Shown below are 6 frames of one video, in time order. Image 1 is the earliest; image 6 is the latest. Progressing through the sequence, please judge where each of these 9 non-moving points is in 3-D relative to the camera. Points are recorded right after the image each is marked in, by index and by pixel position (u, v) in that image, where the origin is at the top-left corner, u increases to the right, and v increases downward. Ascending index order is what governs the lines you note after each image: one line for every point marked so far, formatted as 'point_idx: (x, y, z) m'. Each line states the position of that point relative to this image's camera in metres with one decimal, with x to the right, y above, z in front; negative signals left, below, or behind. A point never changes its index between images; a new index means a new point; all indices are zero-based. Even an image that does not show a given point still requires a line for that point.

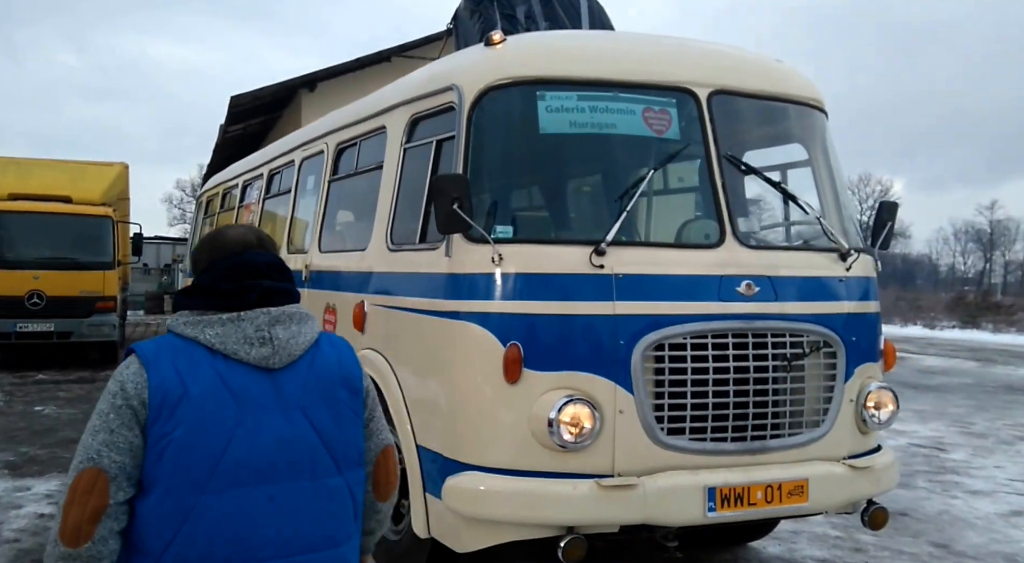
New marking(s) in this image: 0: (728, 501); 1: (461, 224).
0: (+0.9, -0.9, +3.6) m
1: (-0.3, +0.3, +3.7) m
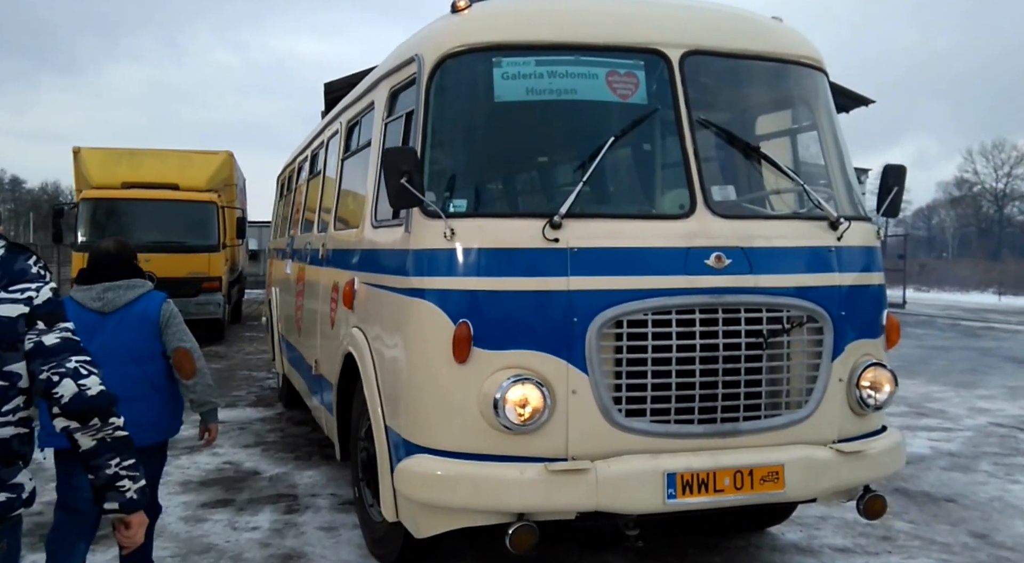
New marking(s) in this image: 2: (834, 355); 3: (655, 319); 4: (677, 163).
0: (+0.7, -0.8, +3.3) m
1: (-0.5, +0.4, +3.6) m
2: (+1.4, -0.3, +3.7) m
3: (+0.6, -0.2, +3.4) m
4: (+0.7, +0.5, +3.8) m
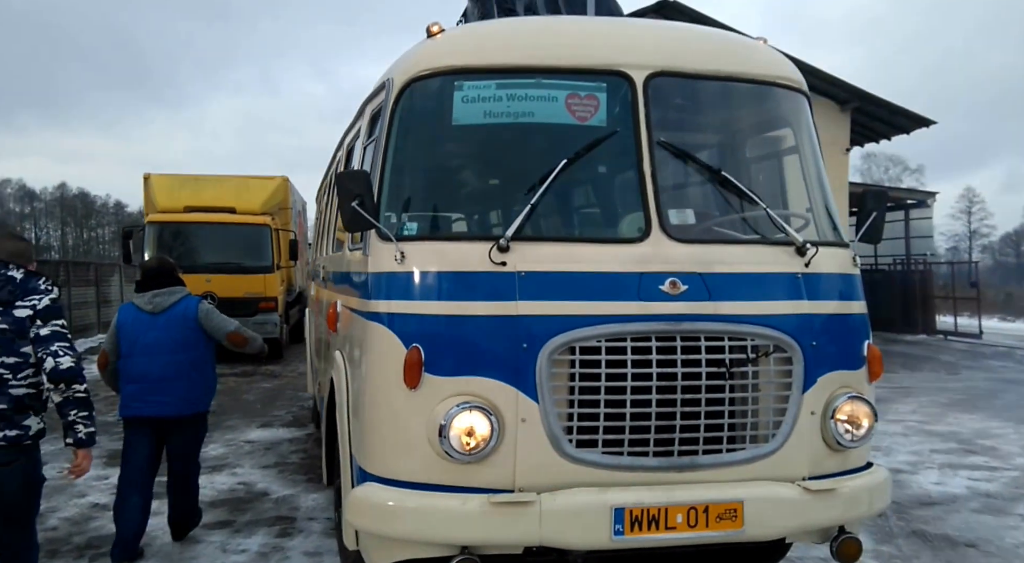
0: (+0.5, -0.9, +3.2) m
1: (-0.6, +0.3, +3.6) m
2: (+1.2, -0.4, +3.5) m
3: (+0.4, -0.3, +3.3) m
4: (+0.5, +0.4, +3.7) m
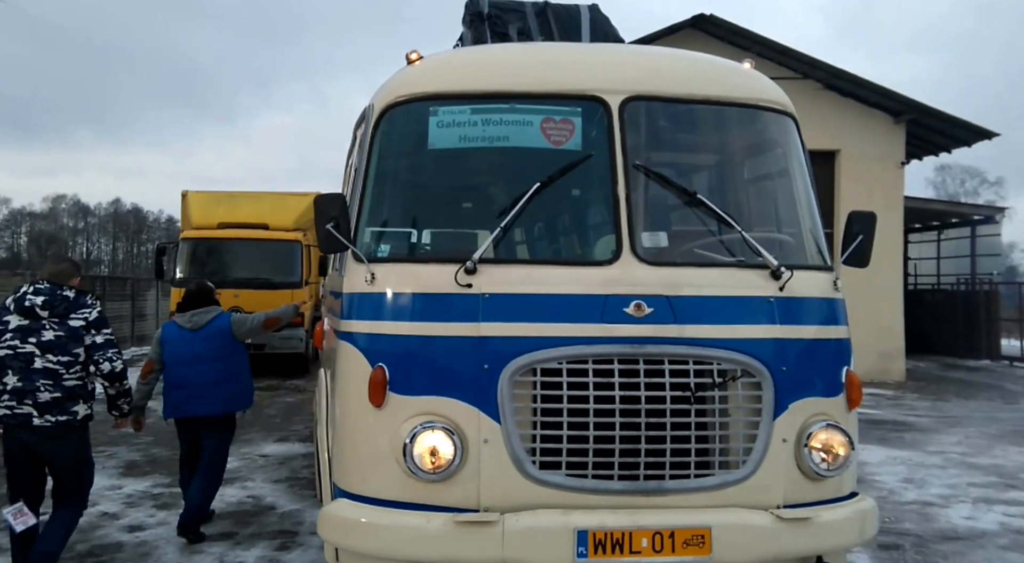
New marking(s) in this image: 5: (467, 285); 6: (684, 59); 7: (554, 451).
0: (+0.3, -1.0, +3.2) m
1: (-0.7, +0.2, +3.7) m
2: (+1.1, -0.5, +3.4) m
3: (+0.2, -0.4, +3.3) m
4: (+0.4, +0.3, +3.7) m
5: (-0.2, 0.0, +3.4) m
6: (+0.9, +1.1, +4.2) m
7: (+0.2, -0.7, +3.3) m
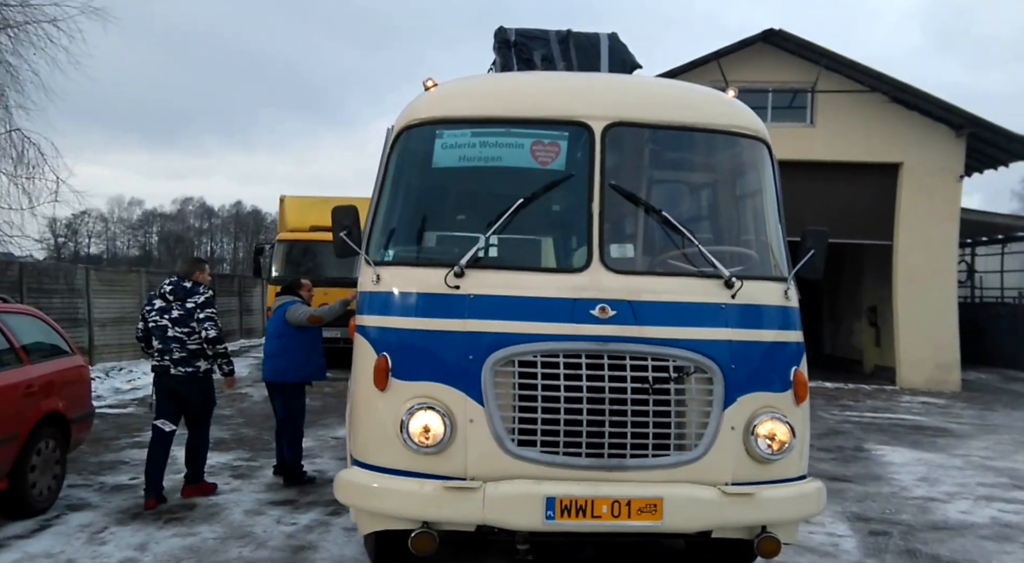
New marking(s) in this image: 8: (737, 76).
0: (+0.2, -1.0, +3.8) m
1: (-0.8, +0.2, +4.4) m
2: (+1.0, -0.6, +3.9) m
3: (+0.2, -0.4, +3.9) m
4: (+0.4, +0.3, +4.3) m
5: (-0.2, 0.0, +4.0) m
6: (+0.9, +1.1, +4.7) m
7: (+0.1, -0.7, +3.9) m
8: (+4.2, +3.7, +15.4) m
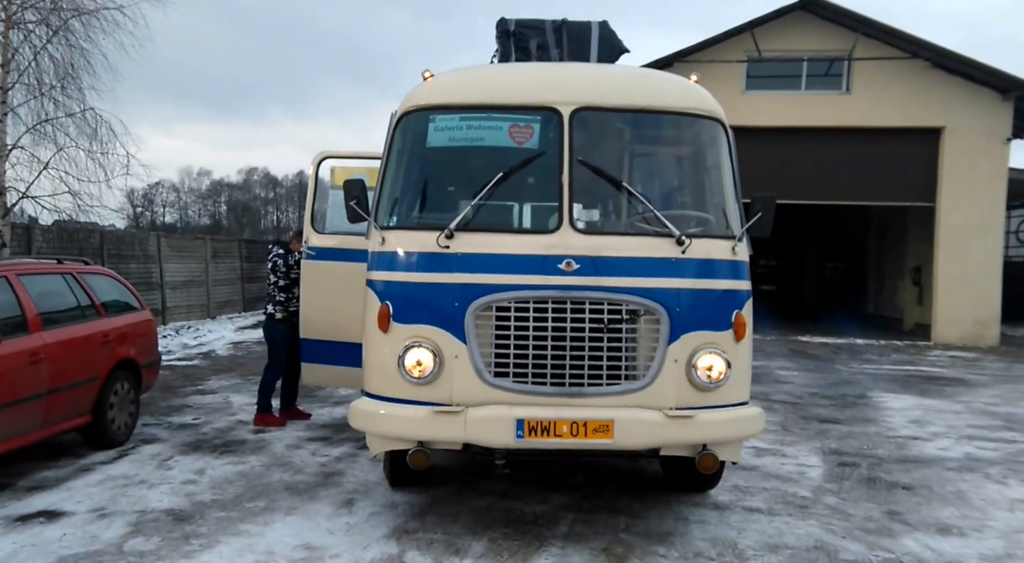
0: (+0.1, -0.8, +4.5) m
1: (-0.9, +0.4, +5.2) m
2: (+0.9, -0.3, +4.6) m
3: (0.0, -0.1, +4.6) m
4: (+0.3, +0.5, +4.9) m
5: (-0.4, +0.2, +4.8) m
6: (+0.8, +1.4, +5.3) m
7: (0.0, -0.5, +4.7) m
8: (+4.9, +4.5, +15.6) m
